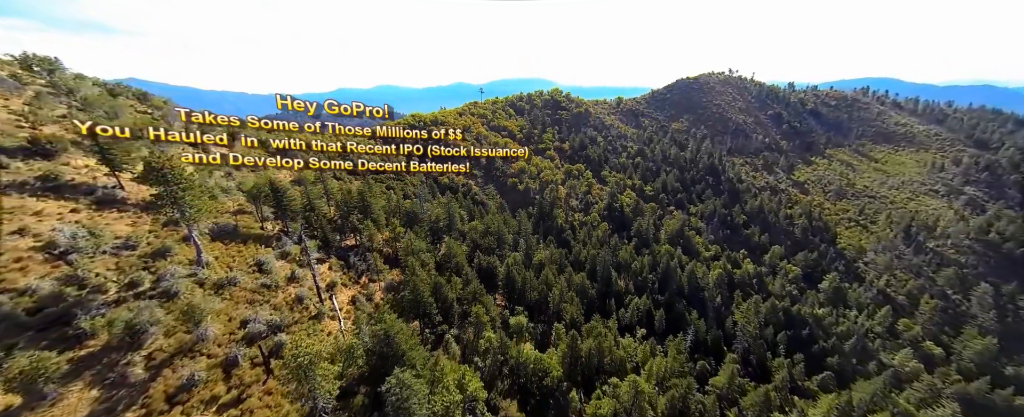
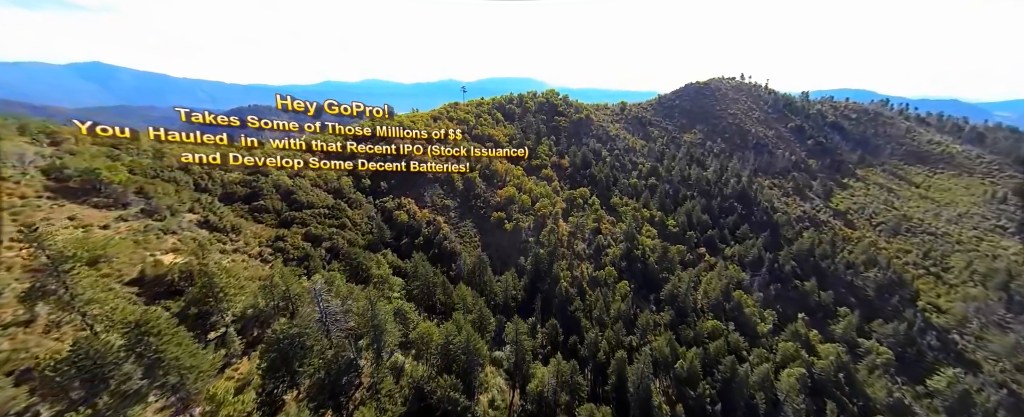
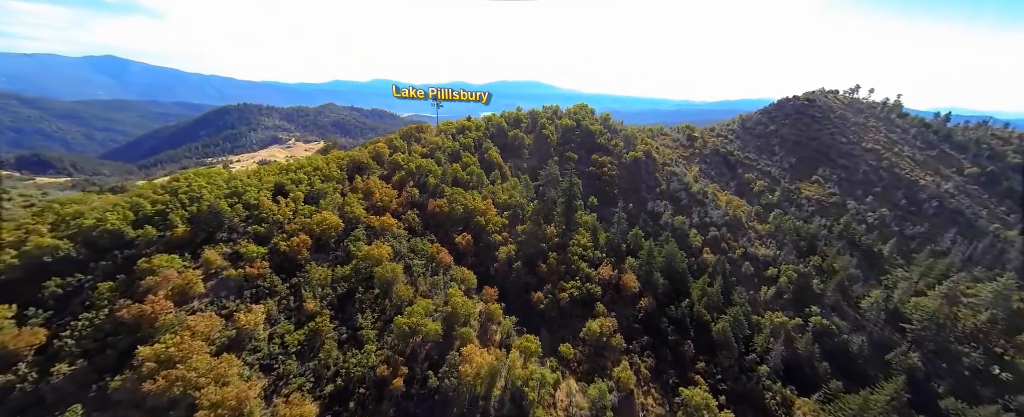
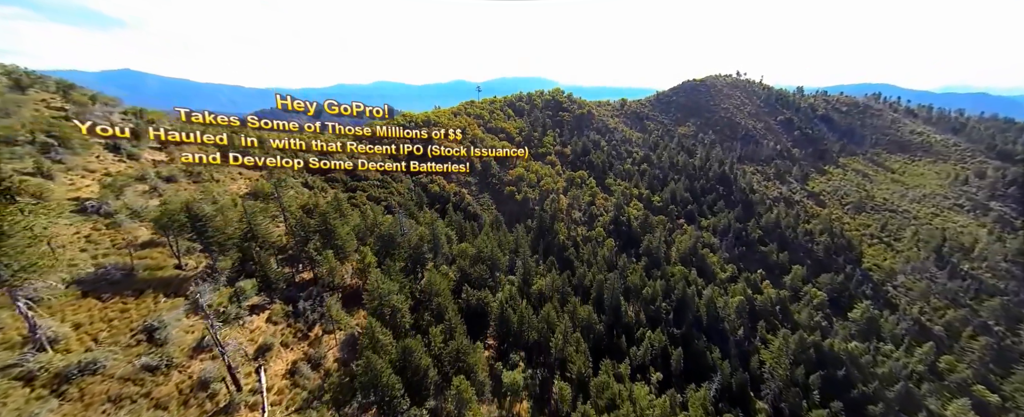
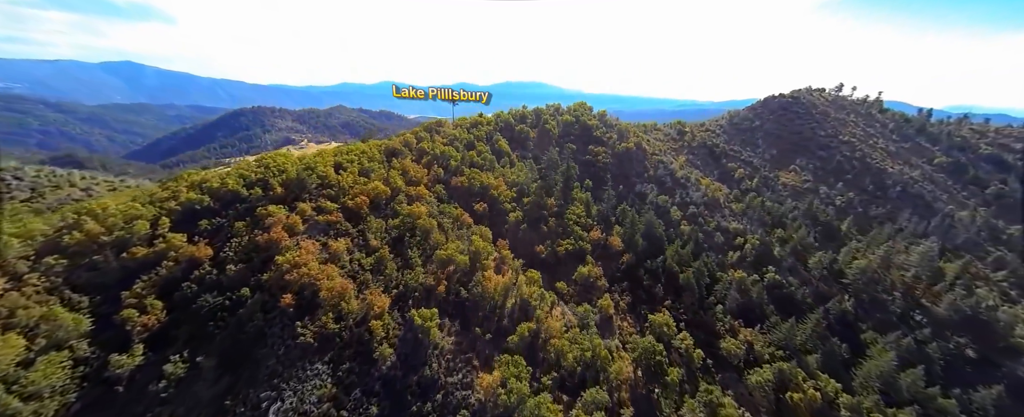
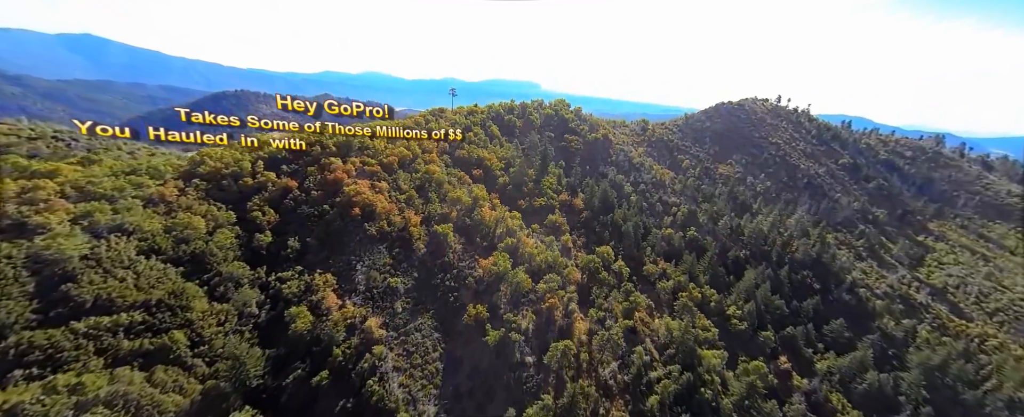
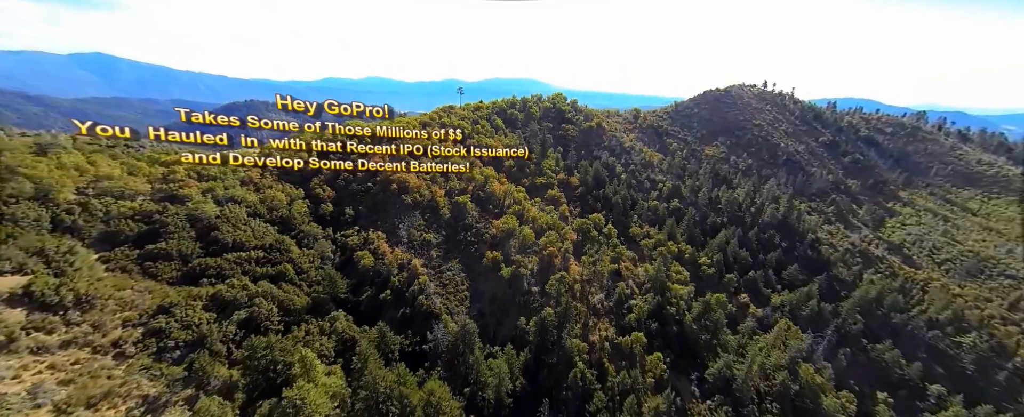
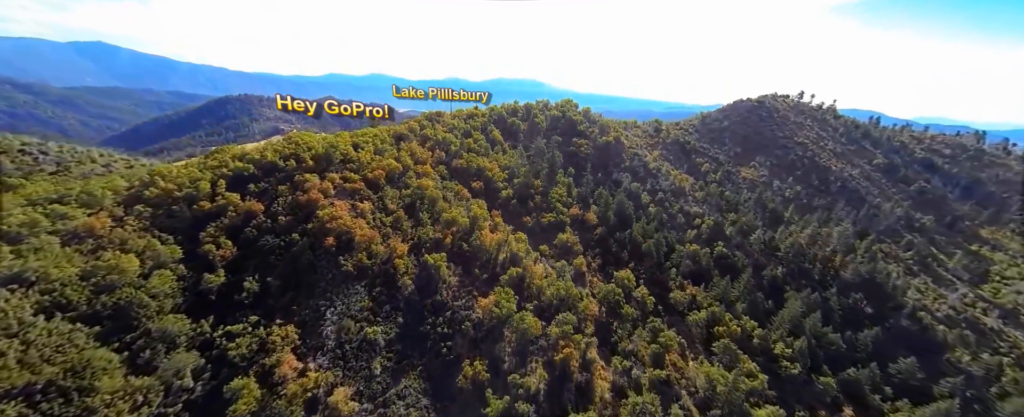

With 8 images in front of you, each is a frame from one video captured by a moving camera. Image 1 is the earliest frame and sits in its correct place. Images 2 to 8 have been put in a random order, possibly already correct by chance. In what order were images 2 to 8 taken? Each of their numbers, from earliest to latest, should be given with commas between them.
4, 2, 7, 6, 8, 5, 3
